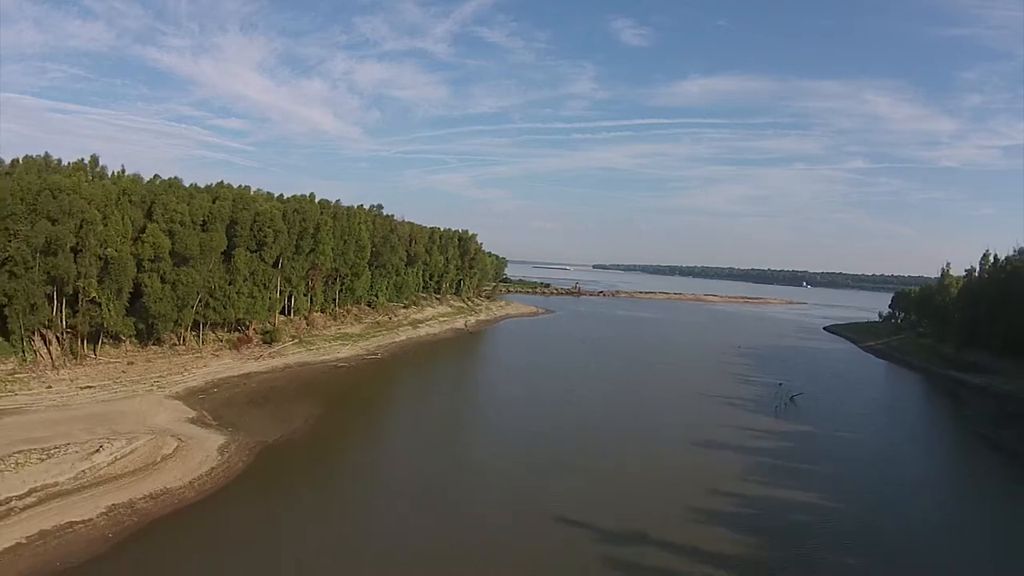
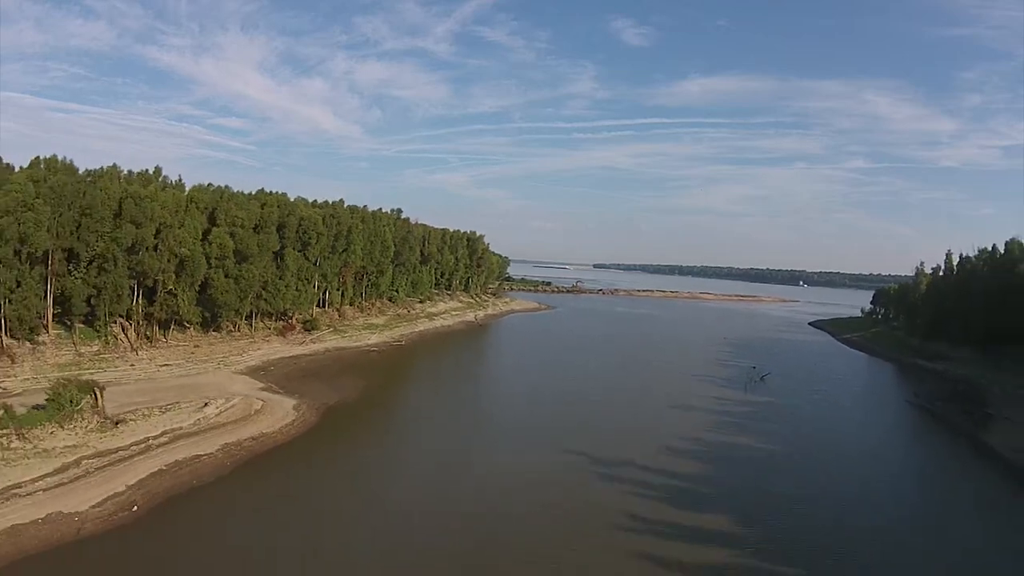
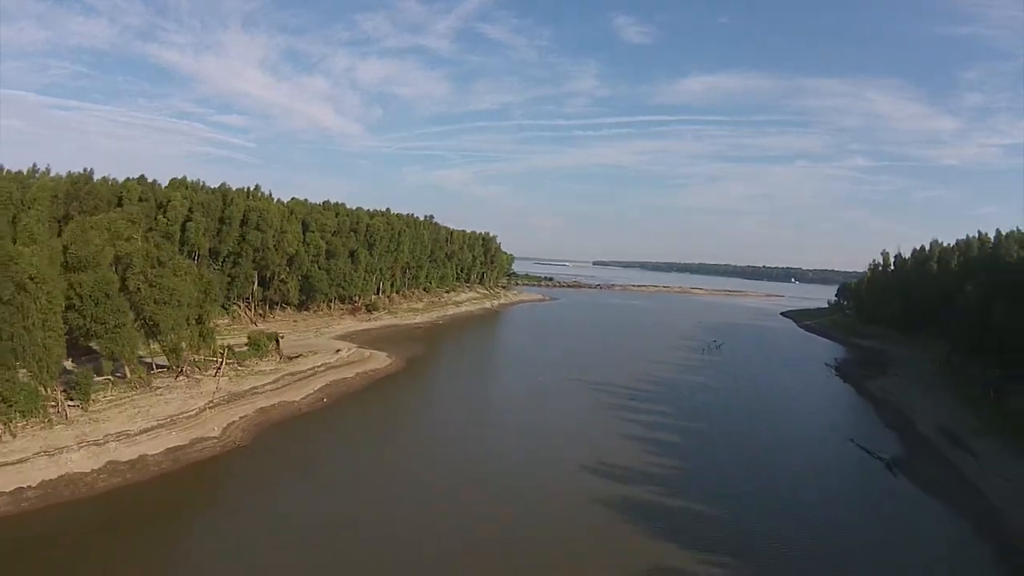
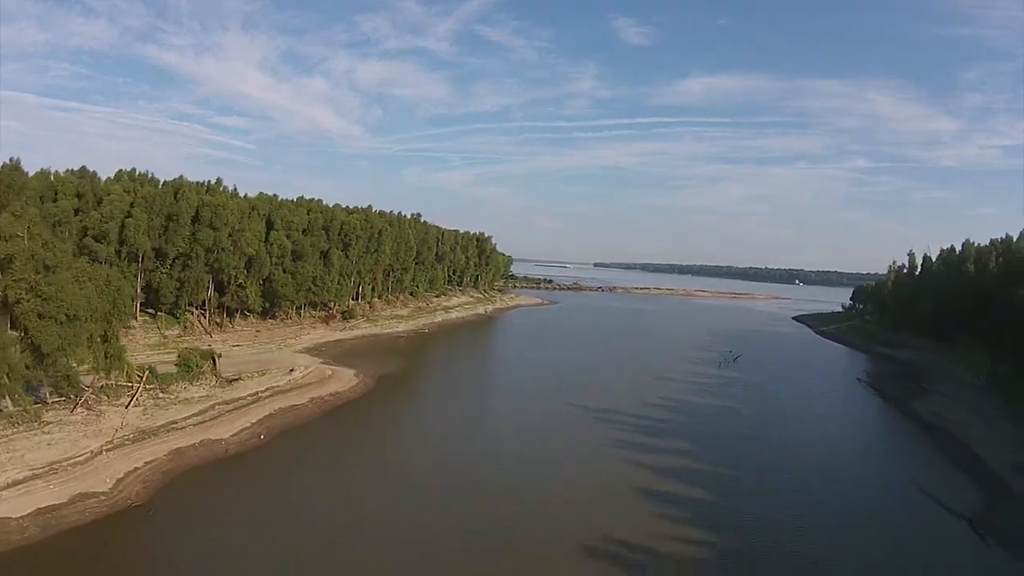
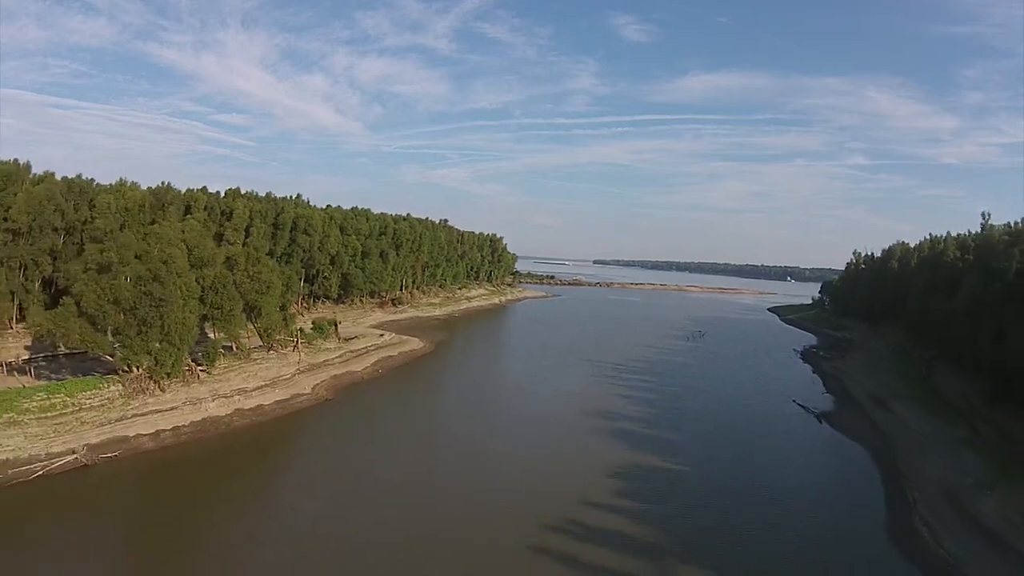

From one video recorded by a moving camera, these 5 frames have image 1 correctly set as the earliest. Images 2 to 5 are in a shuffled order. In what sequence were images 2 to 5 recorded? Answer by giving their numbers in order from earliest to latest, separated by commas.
2, 4, 3, 5
